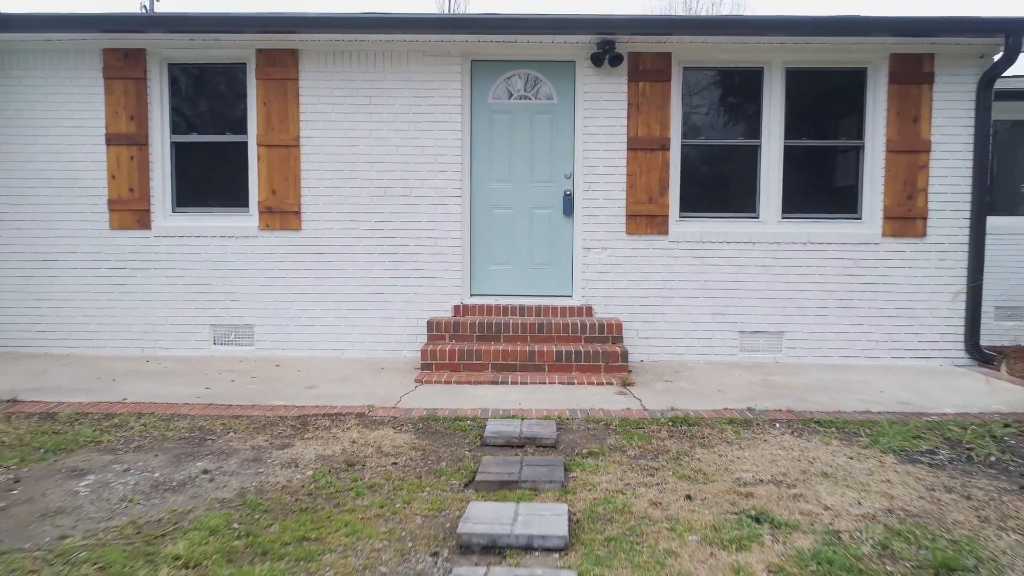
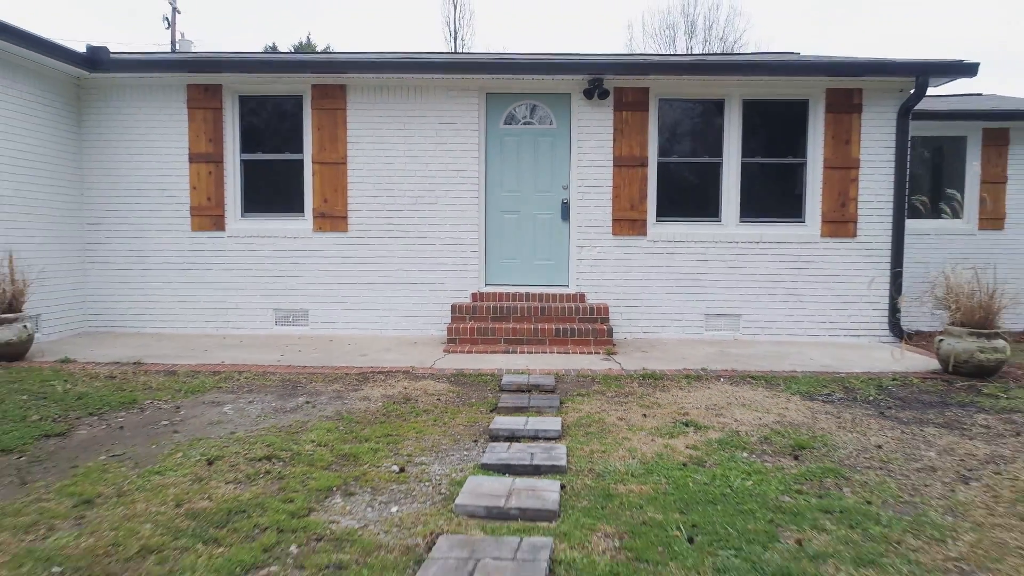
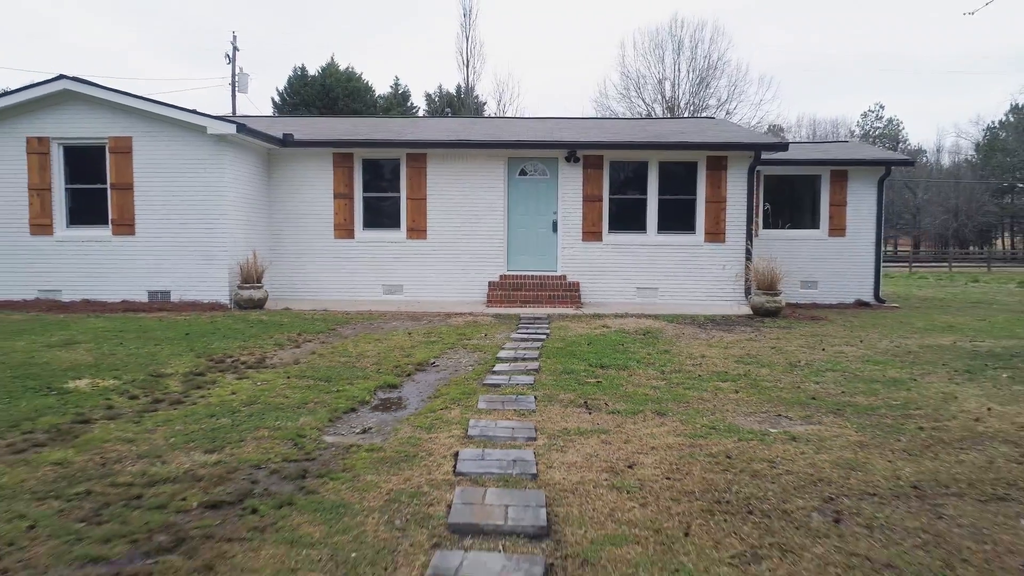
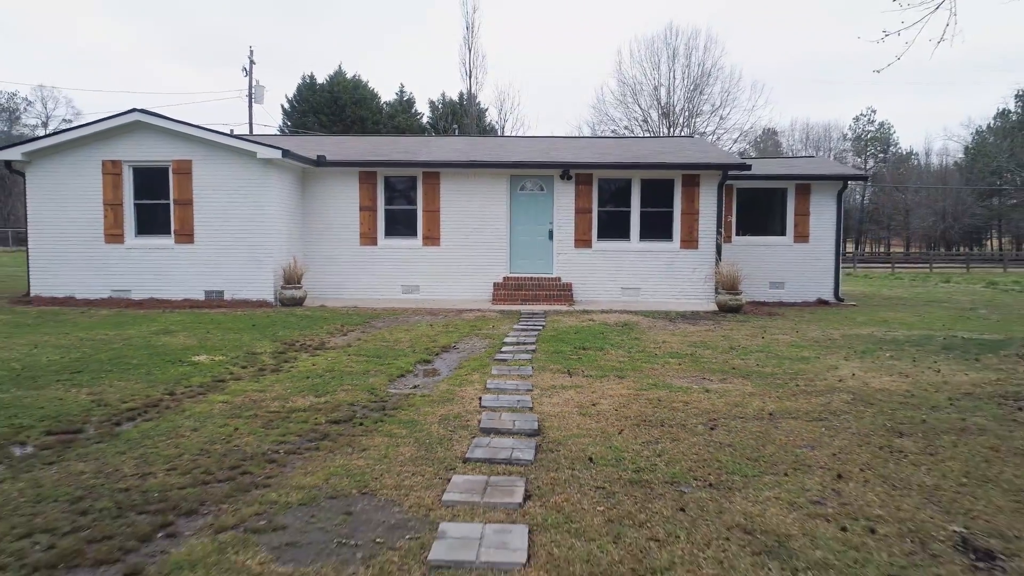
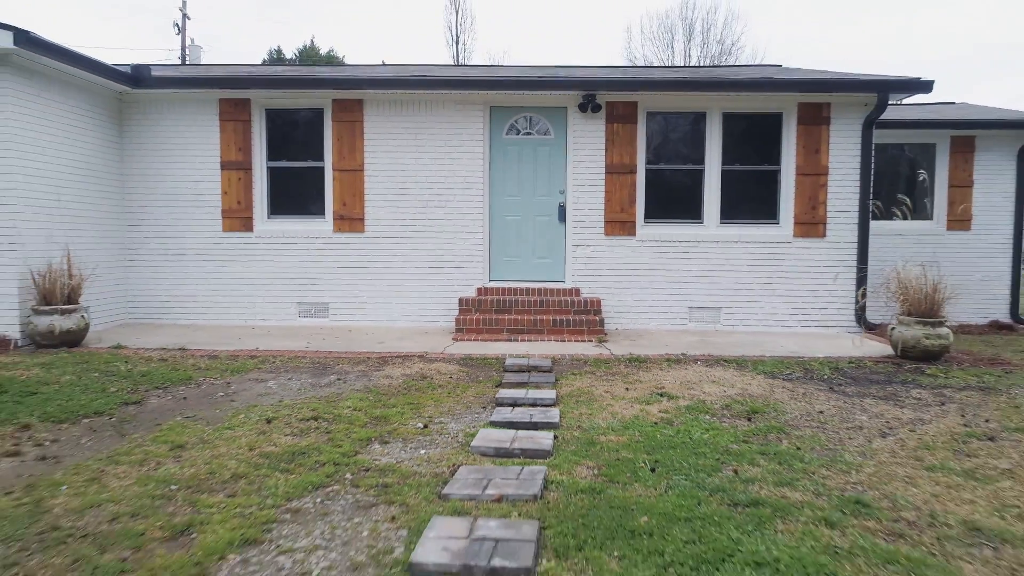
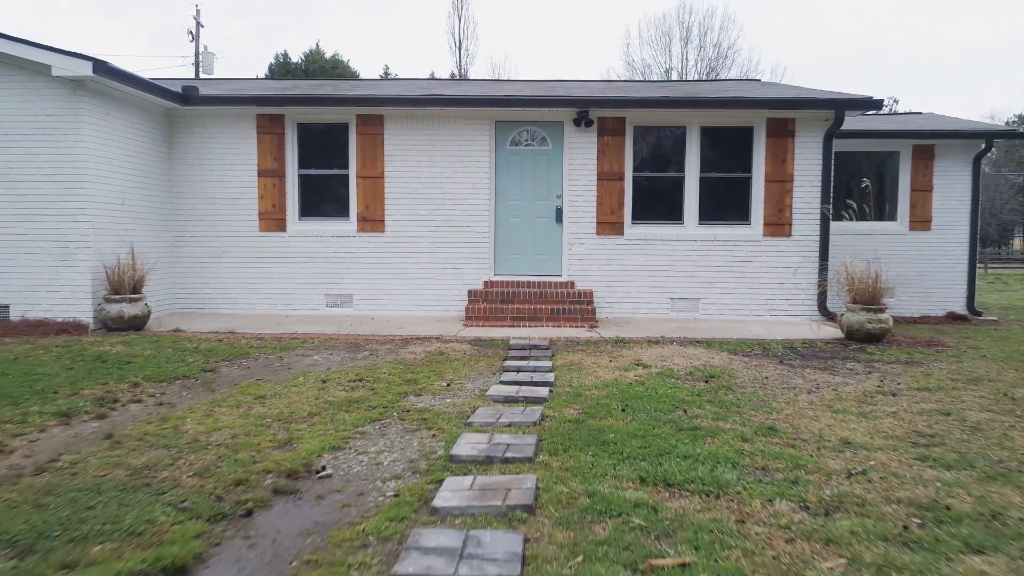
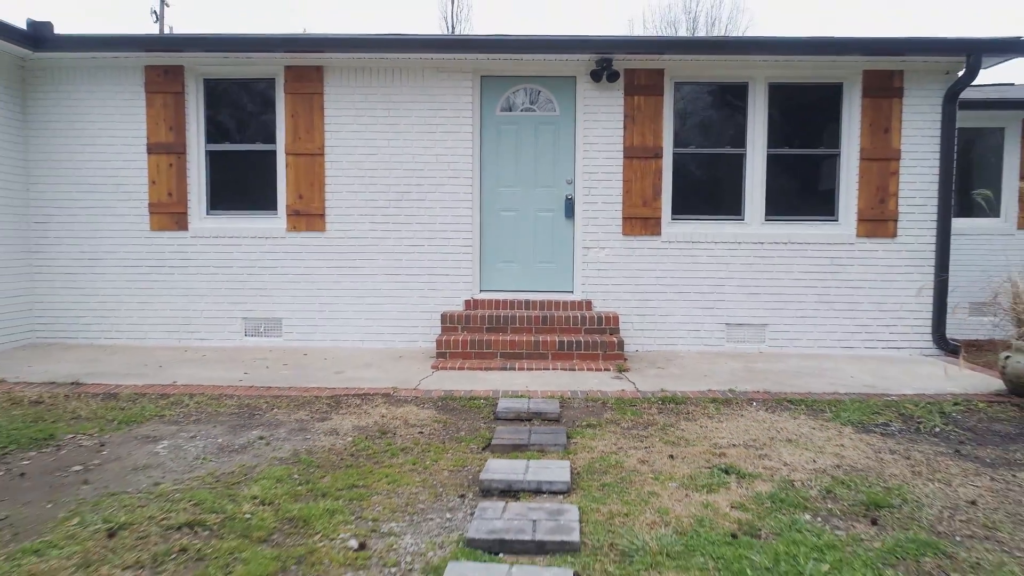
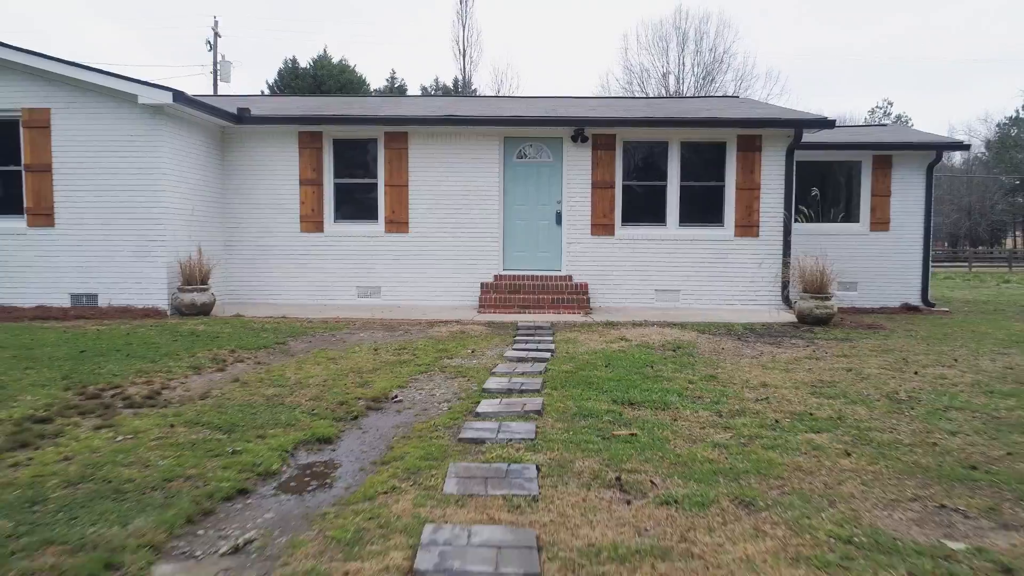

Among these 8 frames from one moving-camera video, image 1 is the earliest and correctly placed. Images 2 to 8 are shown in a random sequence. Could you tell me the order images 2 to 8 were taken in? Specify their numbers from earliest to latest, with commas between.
7, 2, 5, 6, 8, 3, 4
